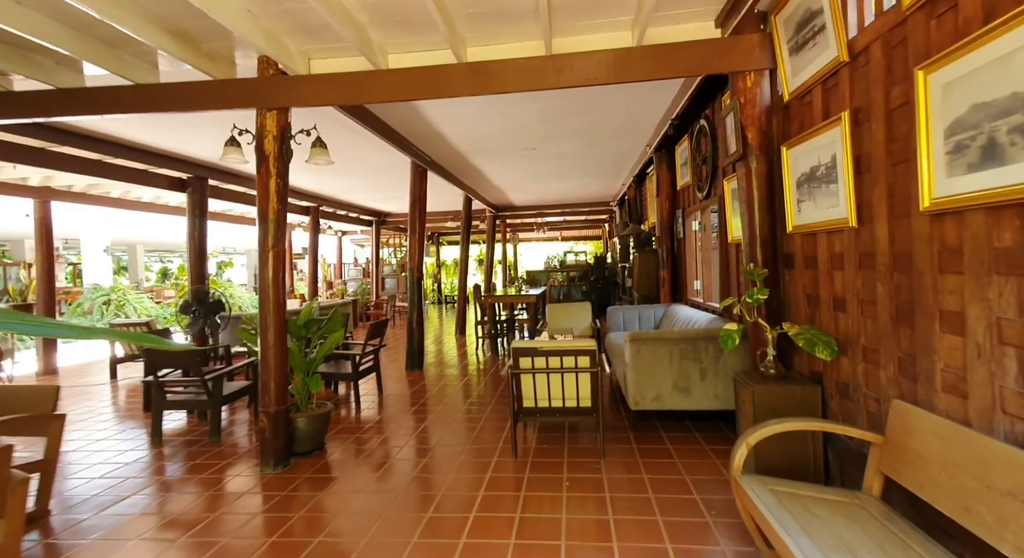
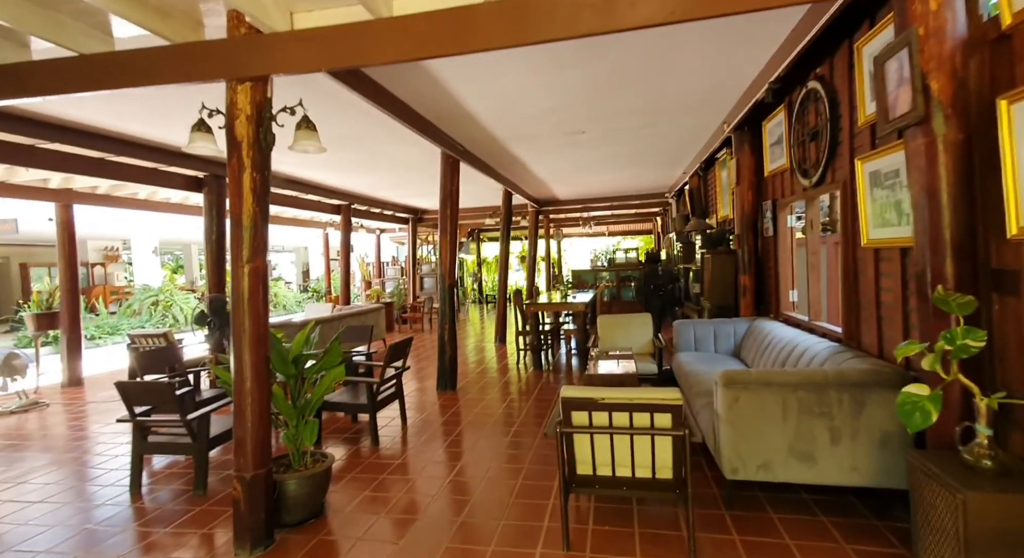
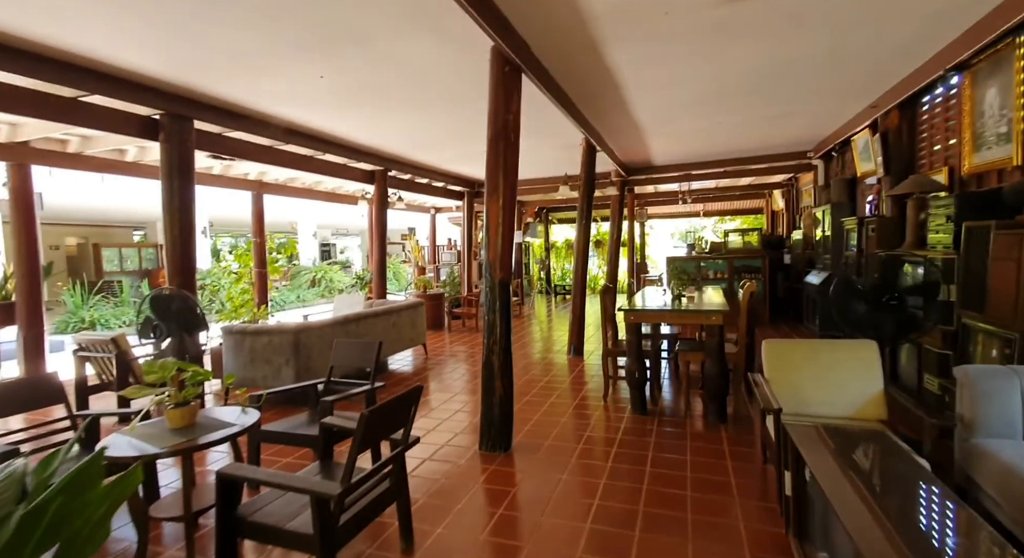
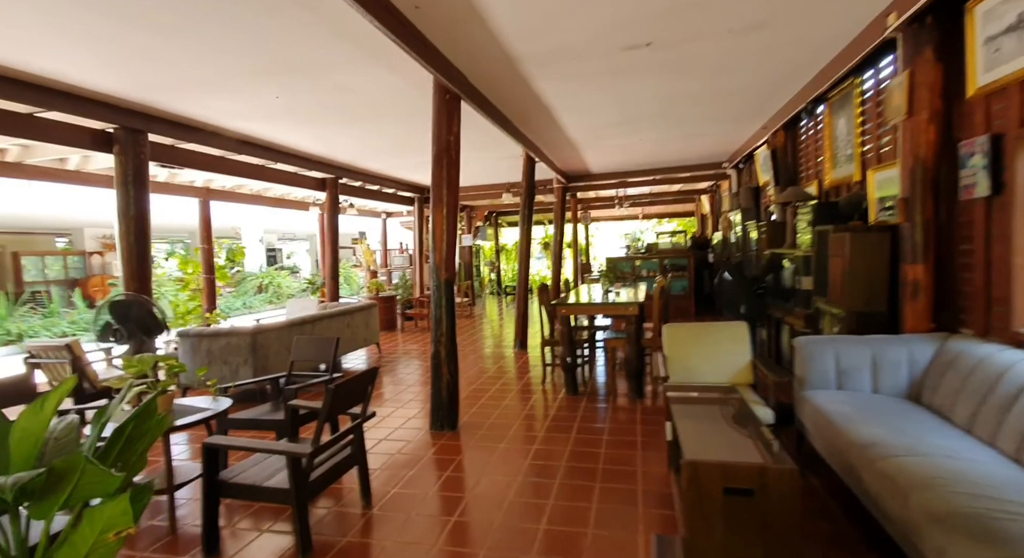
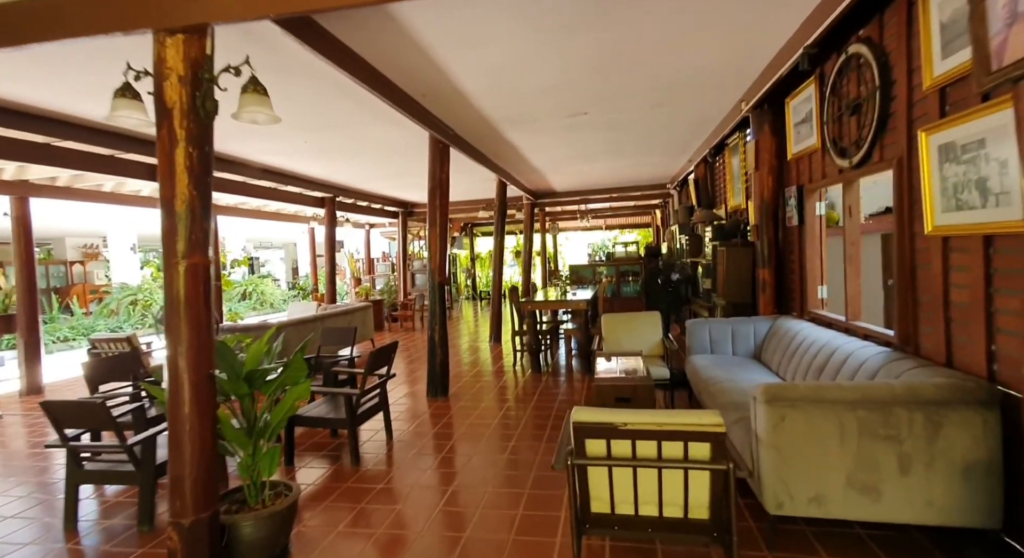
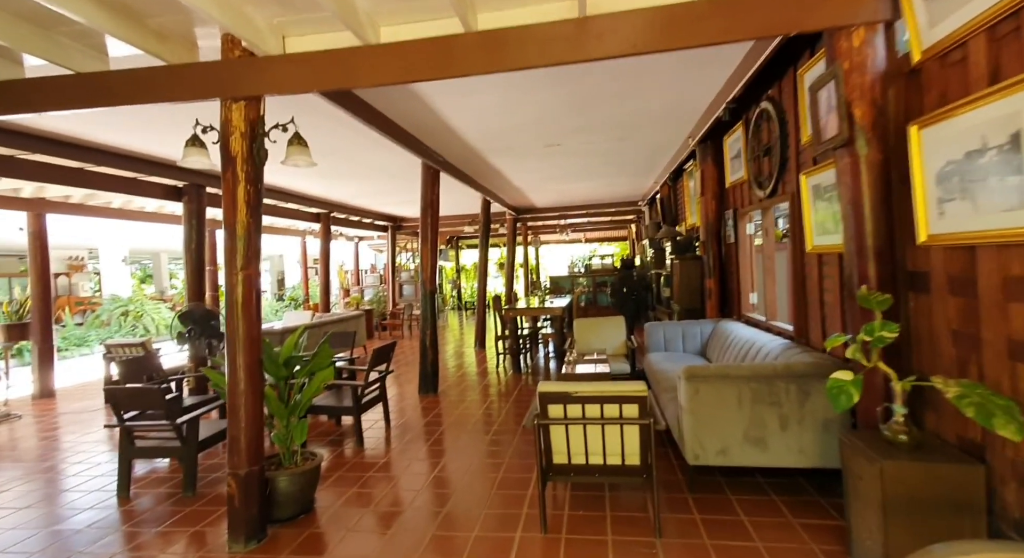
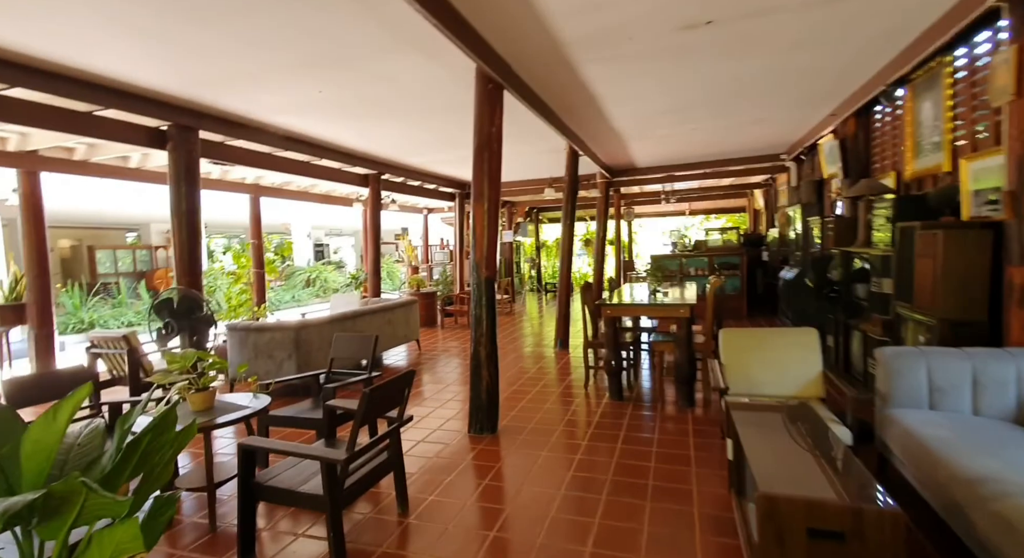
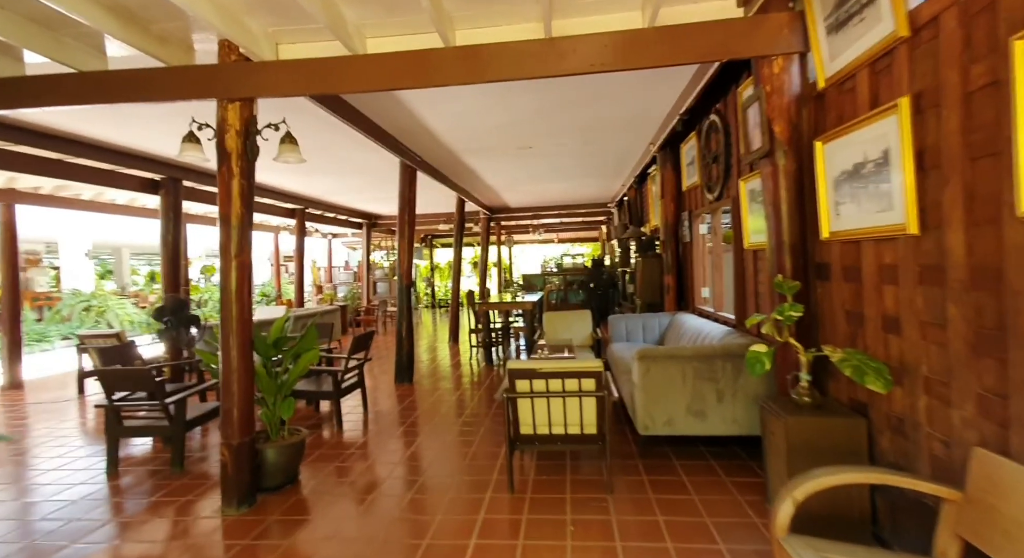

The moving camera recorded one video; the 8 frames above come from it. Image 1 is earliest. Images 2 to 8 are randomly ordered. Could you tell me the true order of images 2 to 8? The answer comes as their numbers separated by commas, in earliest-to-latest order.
8, 6, 2, 5, 4, 7, 3
